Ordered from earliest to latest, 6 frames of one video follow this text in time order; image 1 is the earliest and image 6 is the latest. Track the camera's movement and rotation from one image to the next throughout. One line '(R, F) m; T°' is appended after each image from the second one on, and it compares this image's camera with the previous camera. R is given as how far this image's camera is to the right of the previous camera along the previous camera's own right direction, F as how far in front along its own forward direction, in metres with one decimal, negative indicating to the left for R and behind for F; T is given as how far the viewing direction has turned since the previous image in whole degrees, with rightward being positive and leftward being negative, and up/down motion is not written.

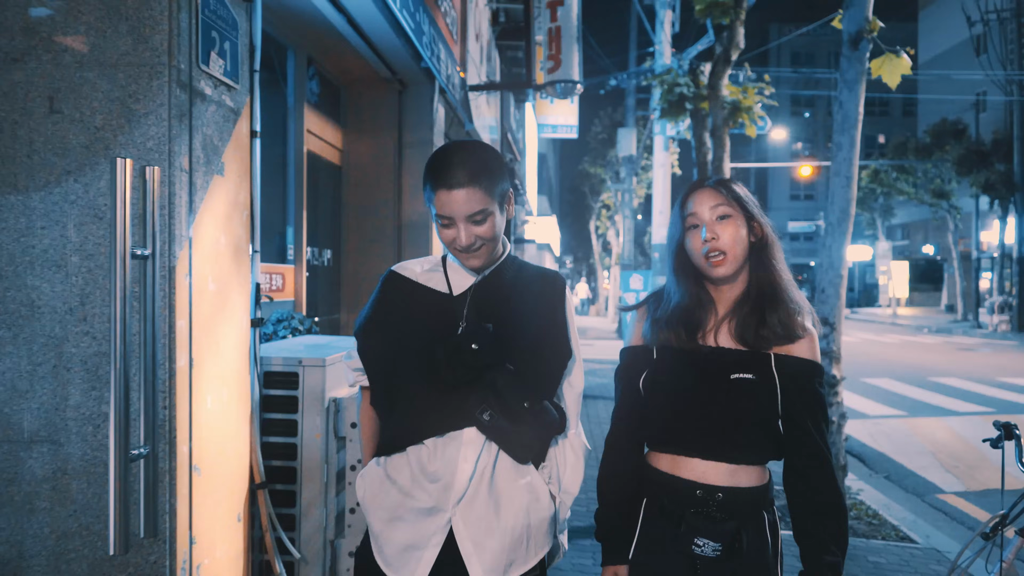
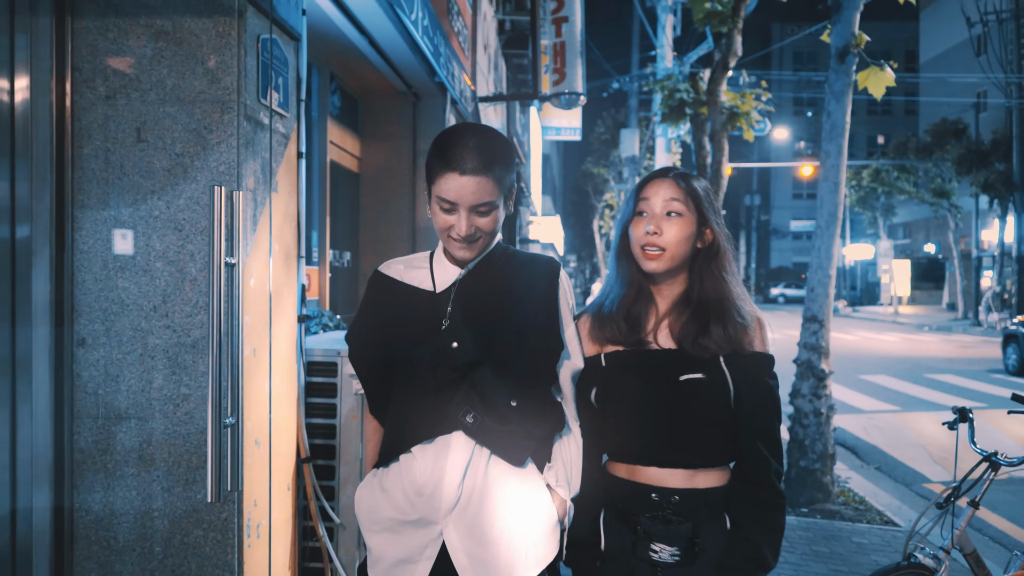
(0.0, -0.4) m; 0°
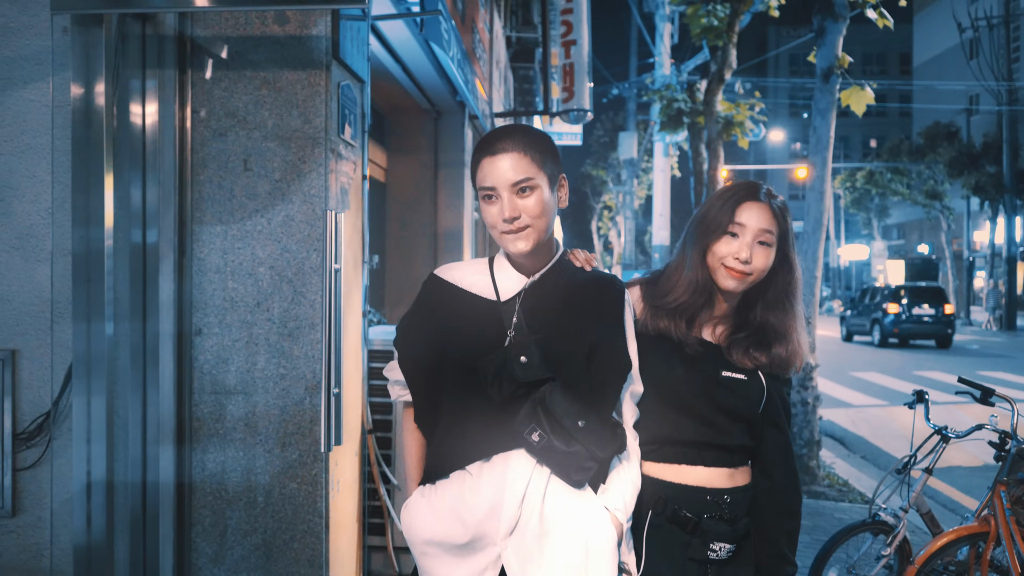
(-0.2, -0.6) m; 0°
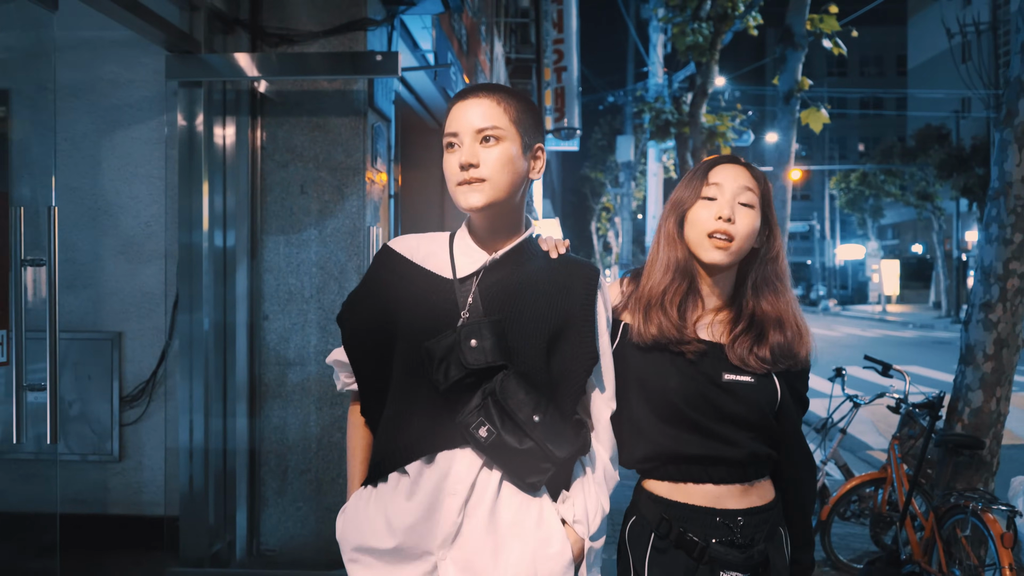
(0.0, -0.9) m; 0°
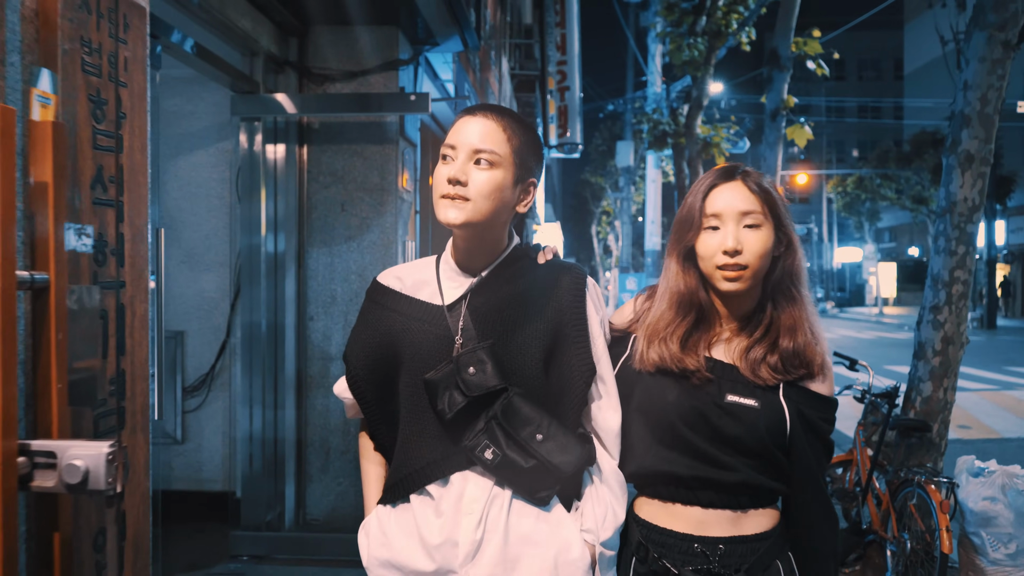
(-0.1, -0.6) m; 0°
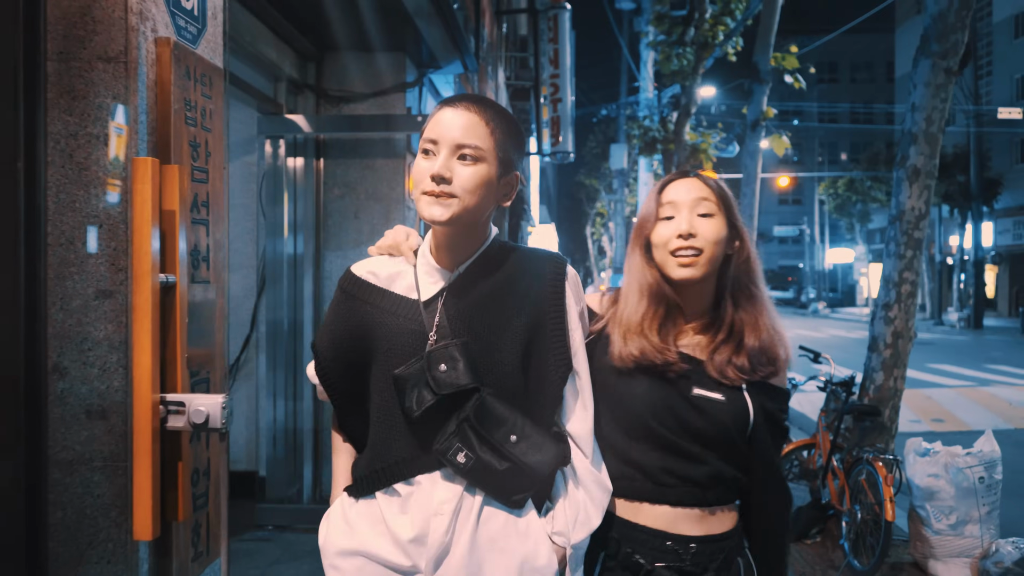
(0.0, -0.5) m; 0°
